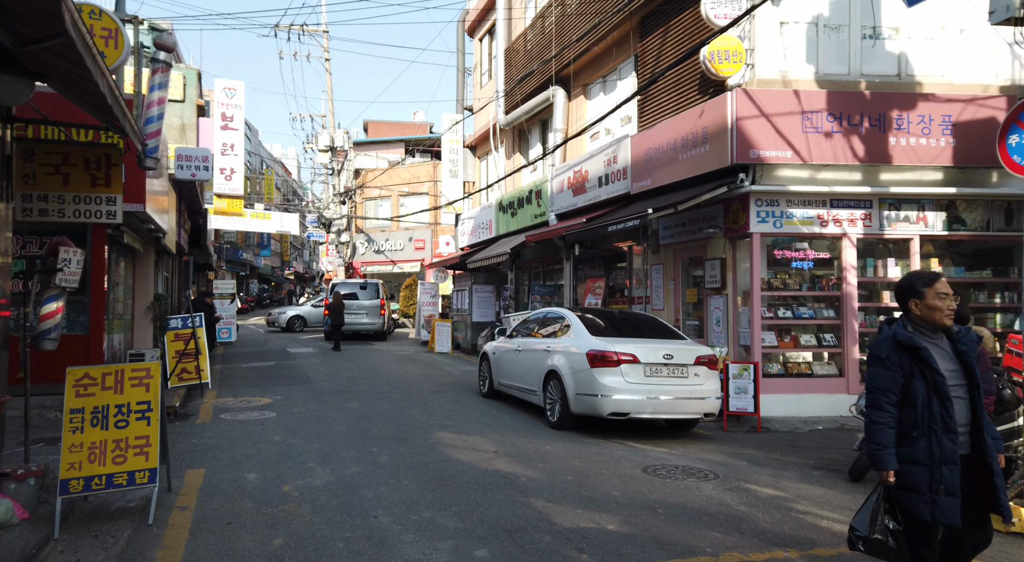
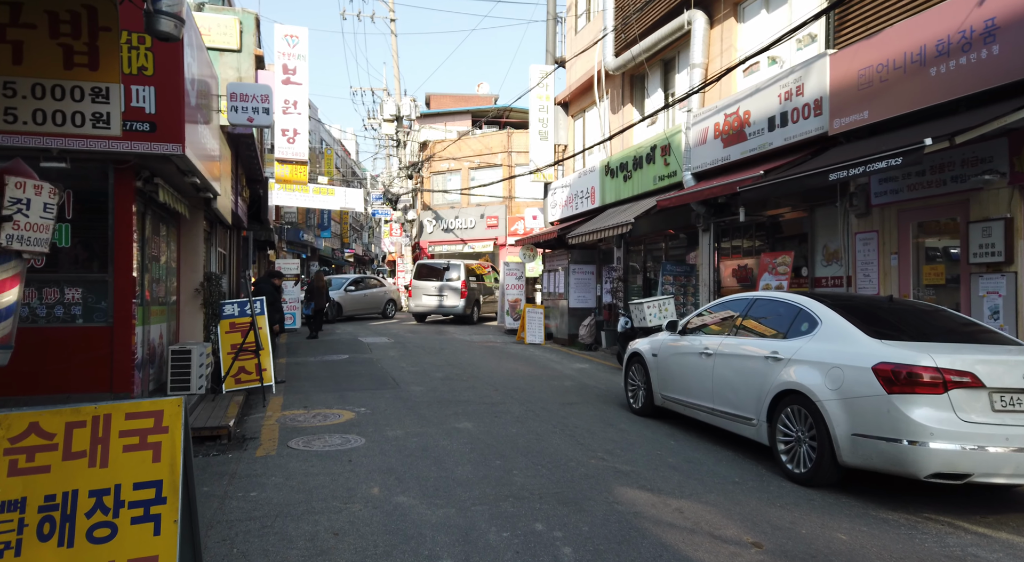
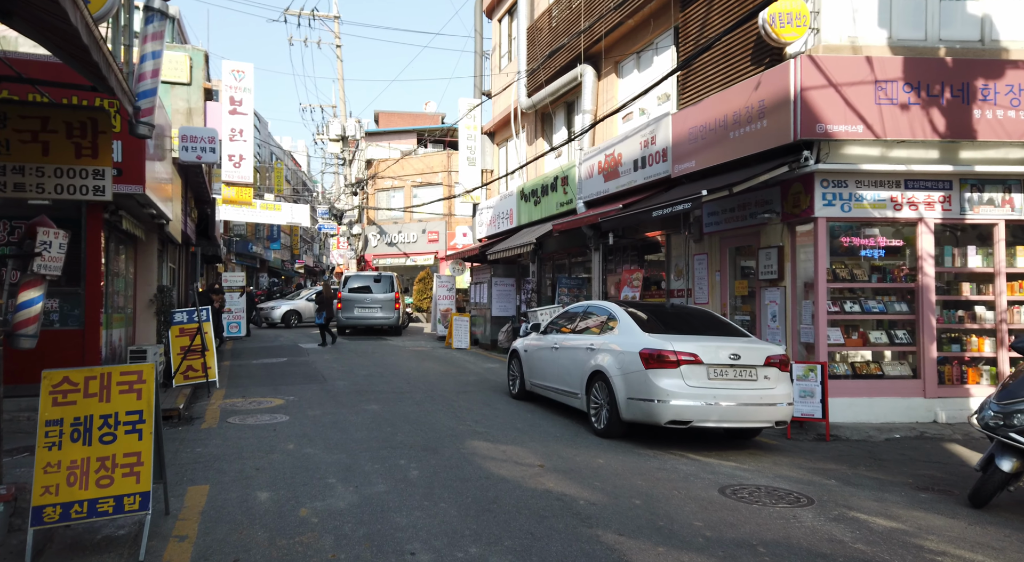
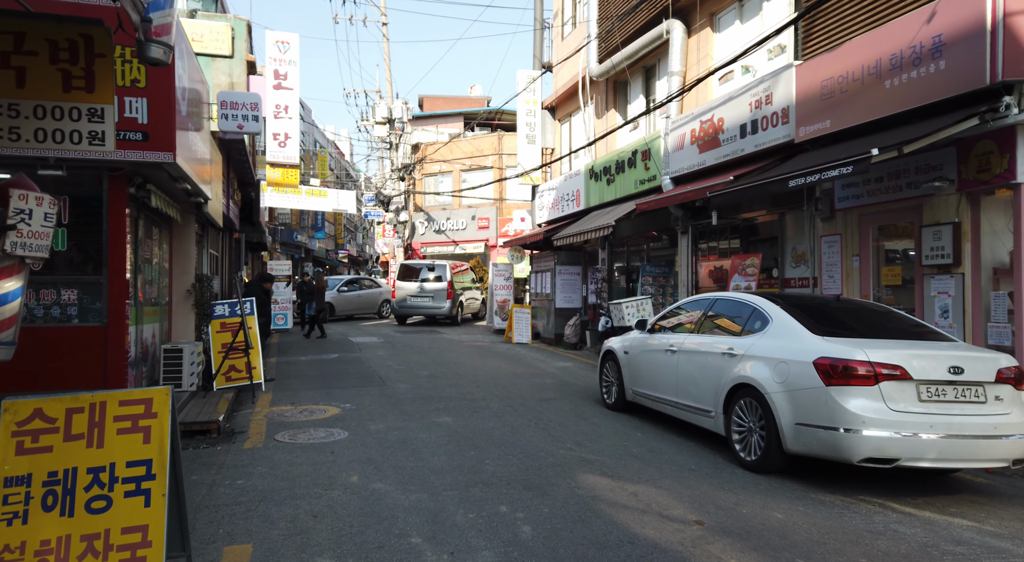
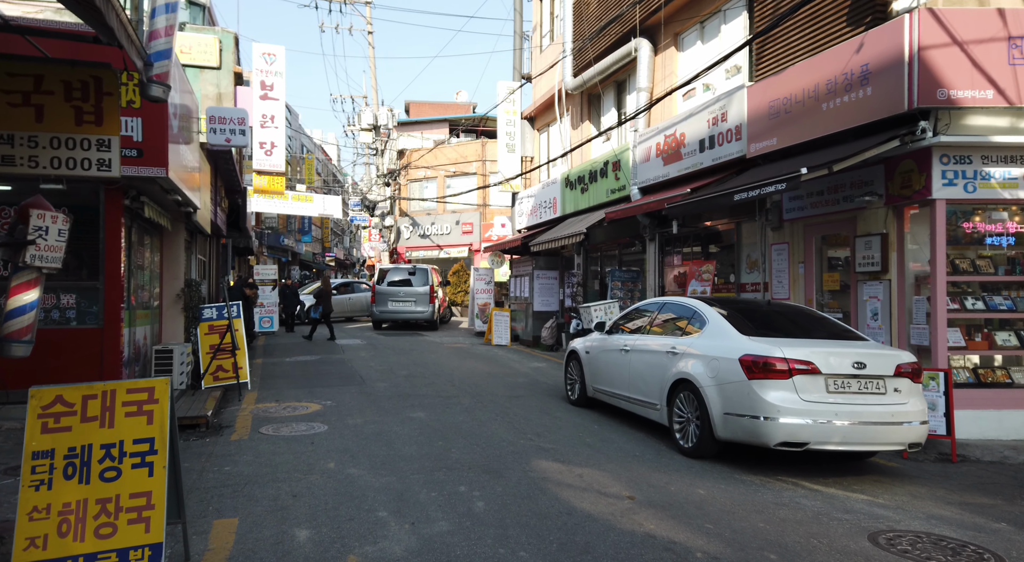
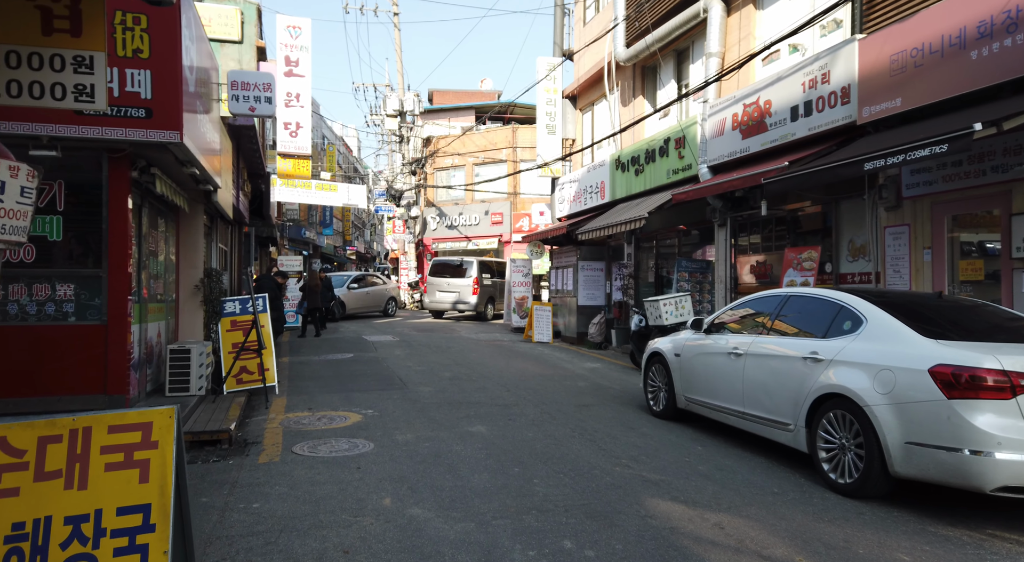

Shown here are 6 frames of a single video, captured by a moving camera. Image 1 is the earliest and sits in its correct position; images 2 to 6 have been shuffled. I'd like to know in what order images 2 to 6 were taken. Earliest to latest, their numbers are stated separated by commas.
3, 5, 4, 2, 6
